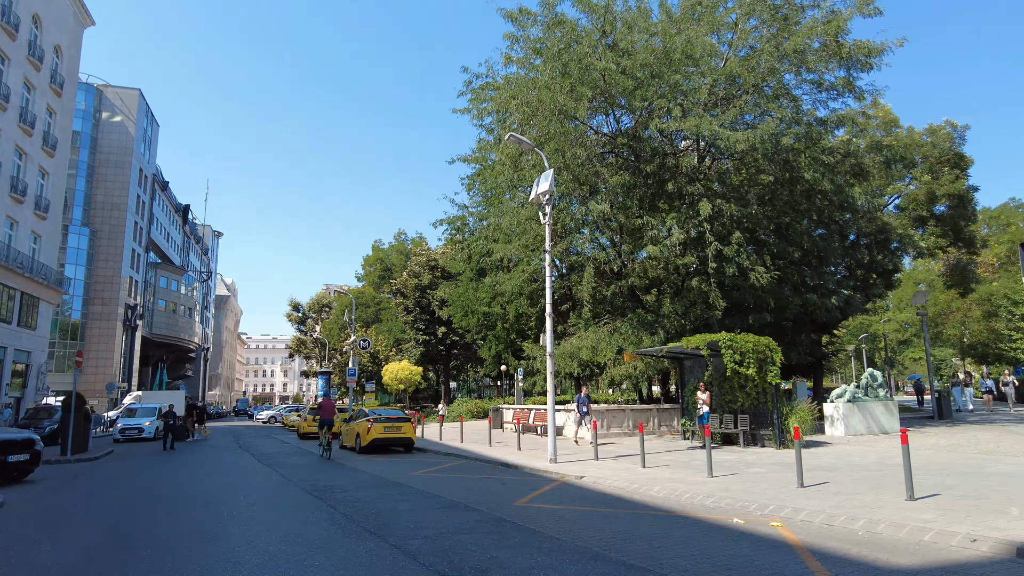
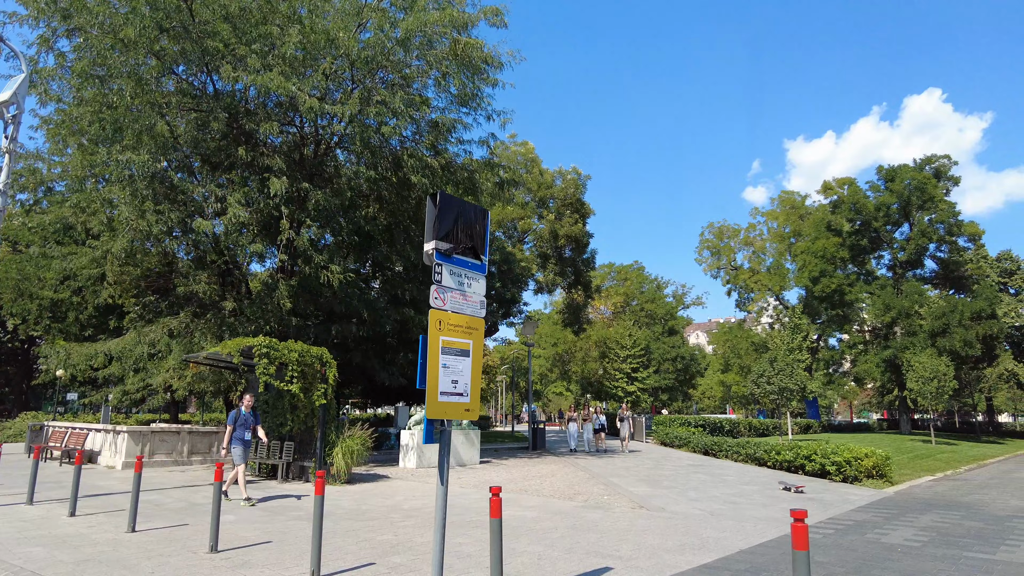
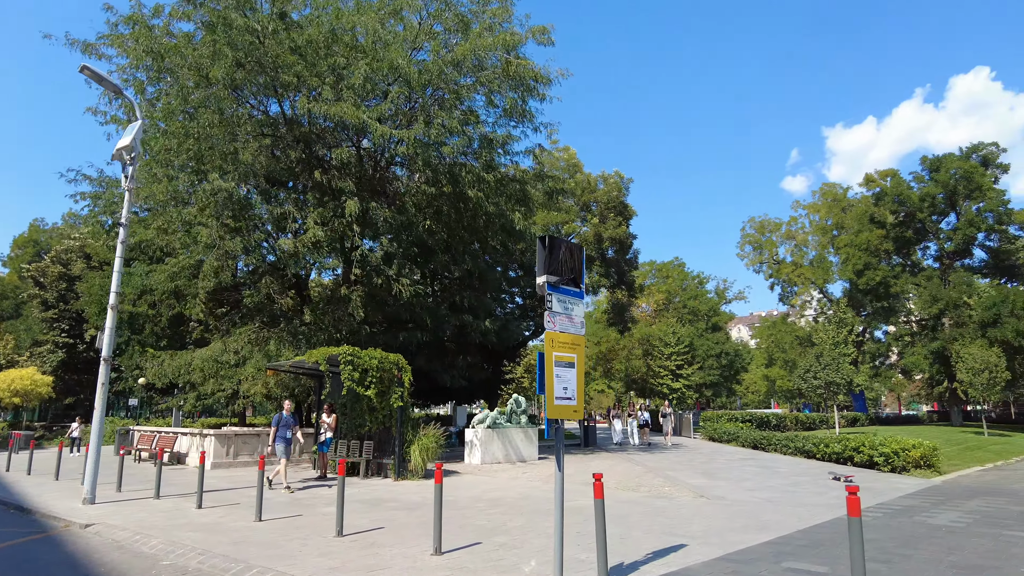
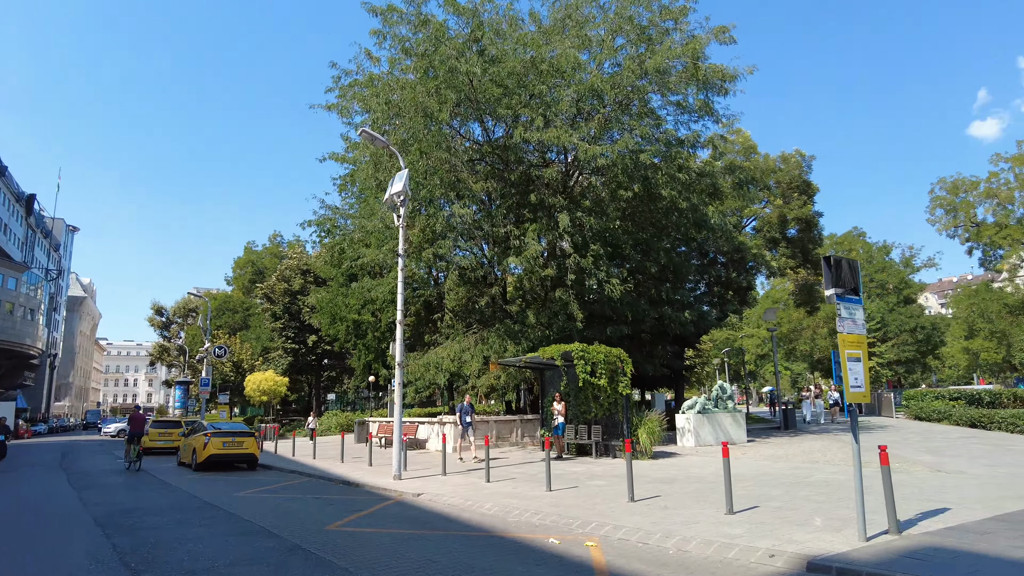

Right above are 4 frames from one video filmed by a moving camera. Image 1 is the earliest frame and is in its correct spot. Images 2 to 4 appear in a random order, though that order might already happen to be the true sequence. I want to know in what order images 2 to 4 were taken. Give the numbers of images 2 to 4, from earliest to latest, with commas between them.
4, 3, 2
